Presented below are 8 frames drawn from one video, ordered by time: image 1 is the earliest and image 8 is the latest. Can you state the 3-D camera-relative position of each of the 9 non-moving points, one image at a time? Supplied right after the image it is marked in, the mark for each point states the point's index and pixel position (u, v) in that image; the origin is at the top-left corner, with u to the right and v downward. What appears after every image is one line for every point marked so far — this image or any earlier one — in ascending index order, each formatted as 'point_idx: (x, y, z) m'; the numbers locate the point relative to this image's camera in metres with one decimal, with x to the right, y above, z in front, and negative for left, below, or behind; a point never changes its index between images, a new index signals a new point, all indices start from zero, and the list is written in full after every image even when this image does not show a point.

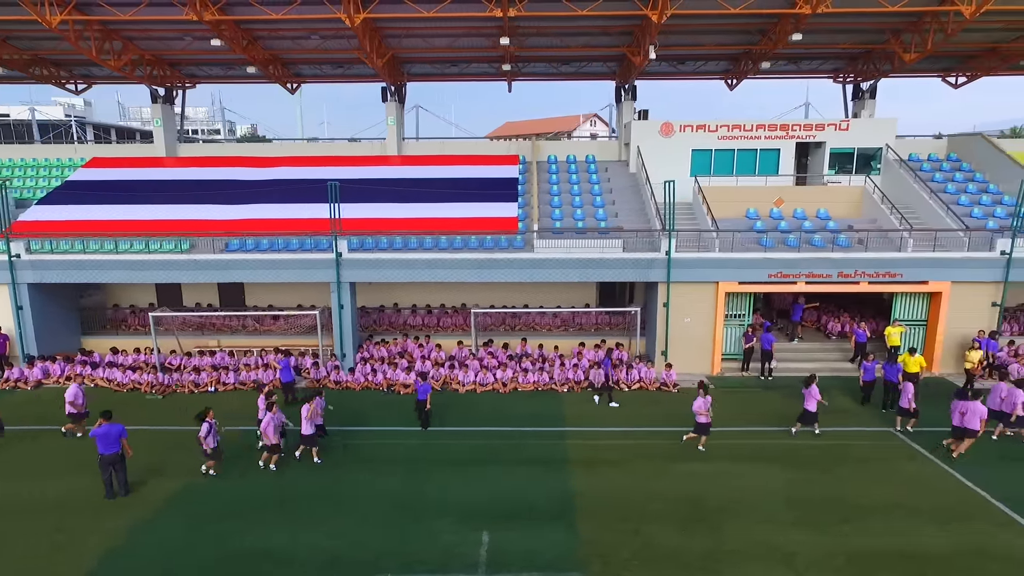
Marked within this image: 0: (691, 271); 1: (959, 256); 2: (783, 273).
0: (+5.3, +0.5, +15.8) m
1: (+13.3, +1.0, +15.5) m
2: (+8.2, +0.4, +15.8) m
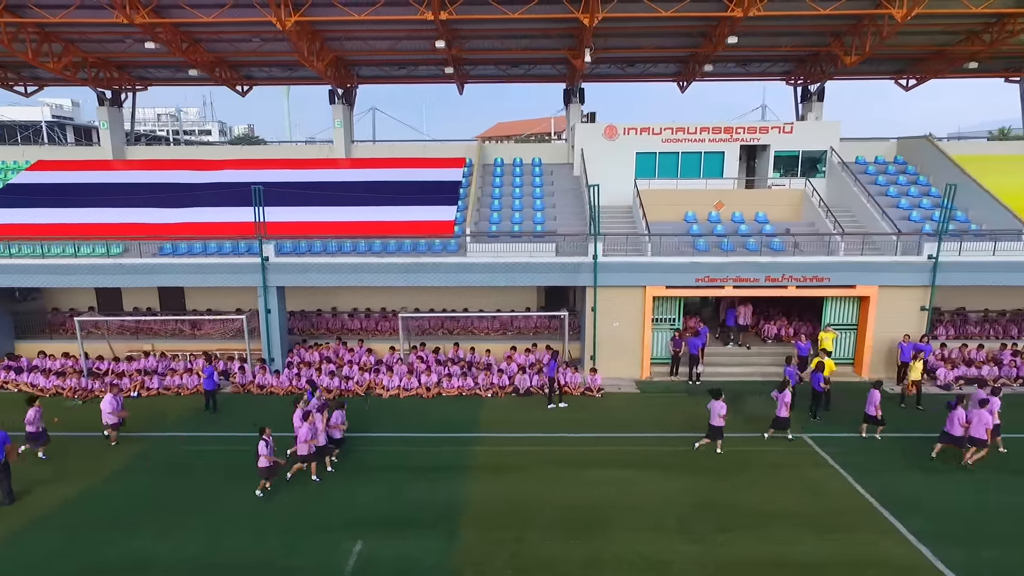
0: (+3.1, +0.4, +15.7) m
1: (+11.1, +0.9, +15.5) m
2: (+5.9, +0.3, +15.7) m
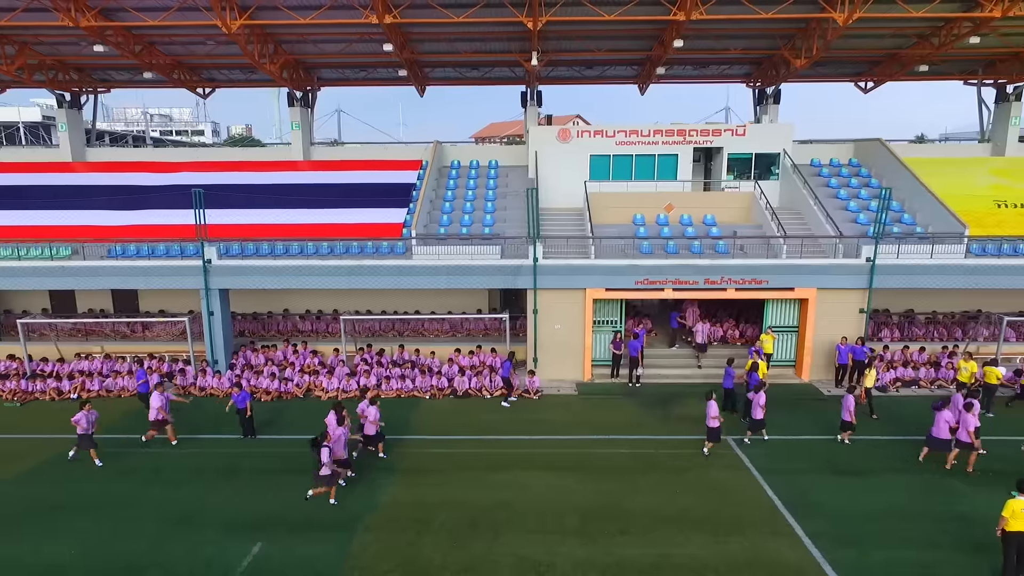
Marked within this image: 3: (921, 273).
0: (+1.3, +0.3, +15.8) m
1: (+9.3, +0.8, +15.6) m
2: (+4.1, +0.2, +15.8) m
3: (+12.2, +0.5, +15.6) m
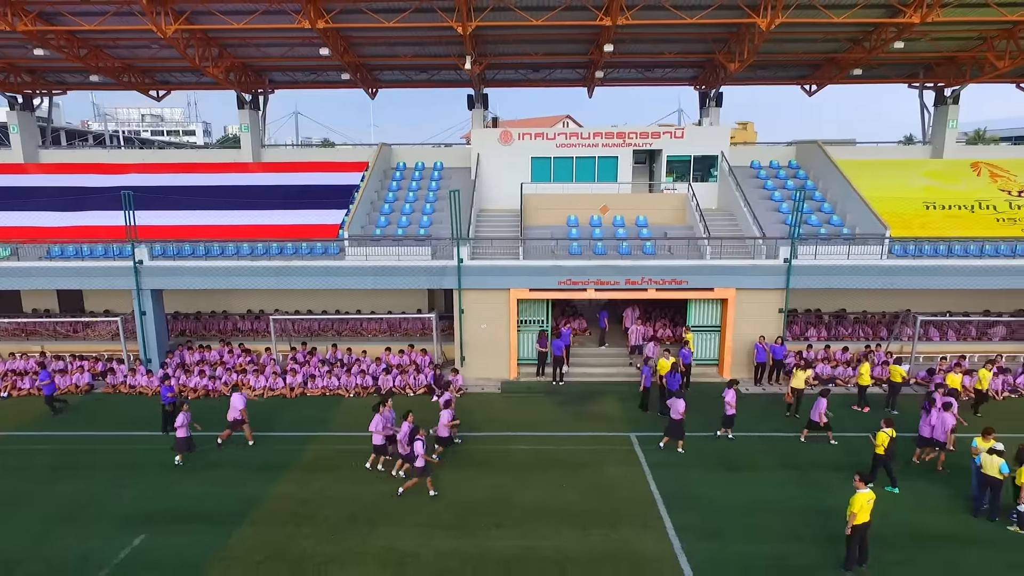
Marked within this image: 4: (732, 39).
0: (-1.0, +0.3, +16.1) m
1: (+7.0, +0.8, +15.9) m
2: (+1.8, +0.2, +16.1) m
3: (+9.9, +0.4, +16.0) m
4: (+8.0, +9.1, +19.0) m
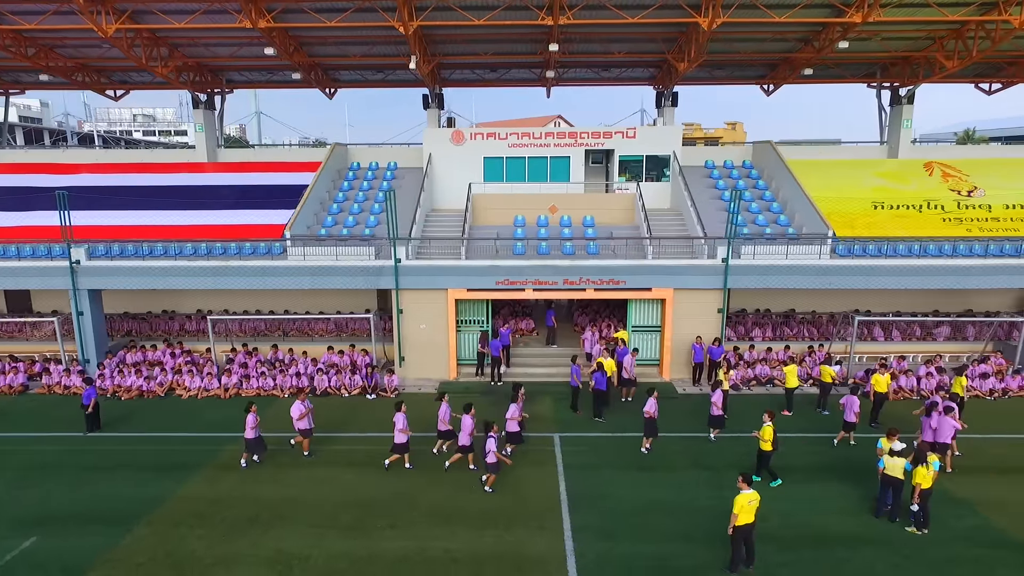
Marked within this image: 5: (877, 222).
0: (-2.9, +0.3, +16.0) m
1: (+5.1, +0.8, +15.9) m
2: (-0.1, +0.2, +16.1) m
3: (+8.0, +0.4, +16.0) m
4: (+6.1, +9.1, +19.0) m
5: (+13.0, +2.3, +18.5) m
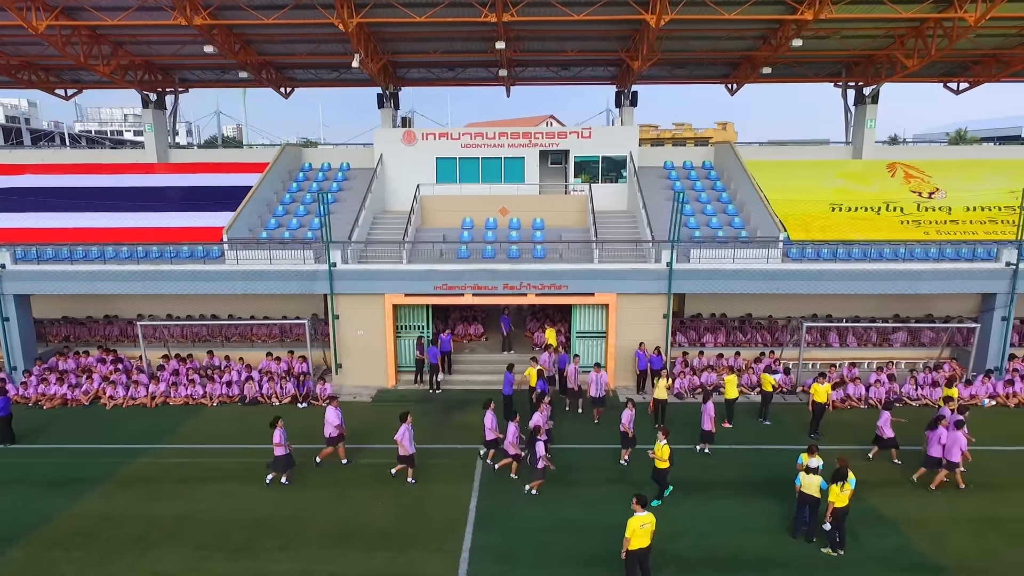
0: (-4.7, +0.2, +15.6) m
1: (+3.2, +0.6, +15.4) m
2: (-1.9, +0.1, +15.6) m
3: (+6.2, +0.3, +15.5) m
4: (+4.3, +8.9, +18.5) m
5: (+11.1, +2.2, +18.1) m
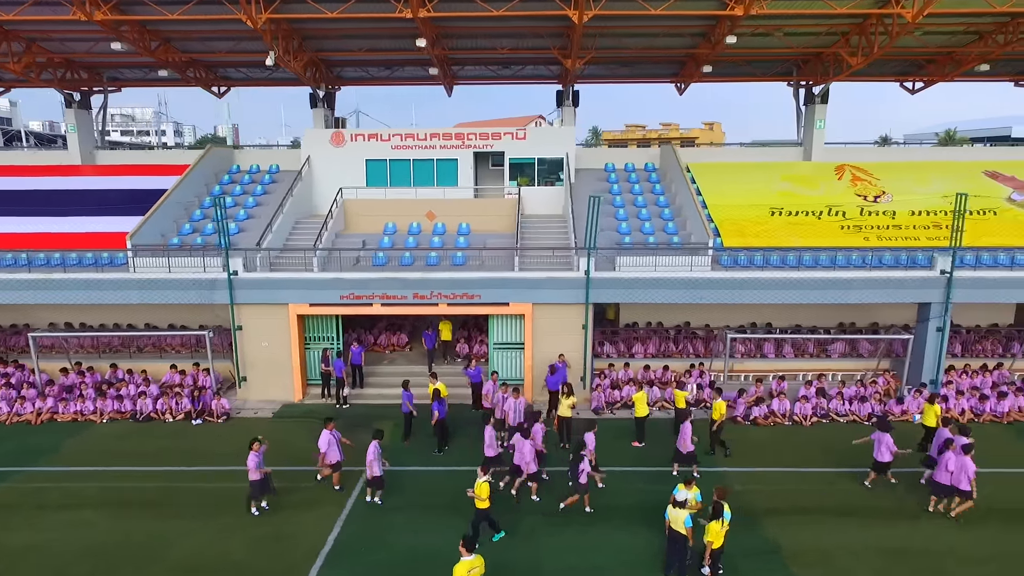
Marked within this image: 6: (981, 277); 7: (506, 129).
0: (-7.2, -0.1, +14.8) m
1: (+0.7, +0.4, +14.6) m
2: (-4.4, -0.2, +14.8) m
3: (+3.7, 0.0, +14.7) m
4: (+1.7, +8.7, +17.8) m
5: (+8.6, +1.9, +17.3) m
6: (+12.9, +0.3, +14.4) m
7: (-0.2, +6.0, +19.8) m
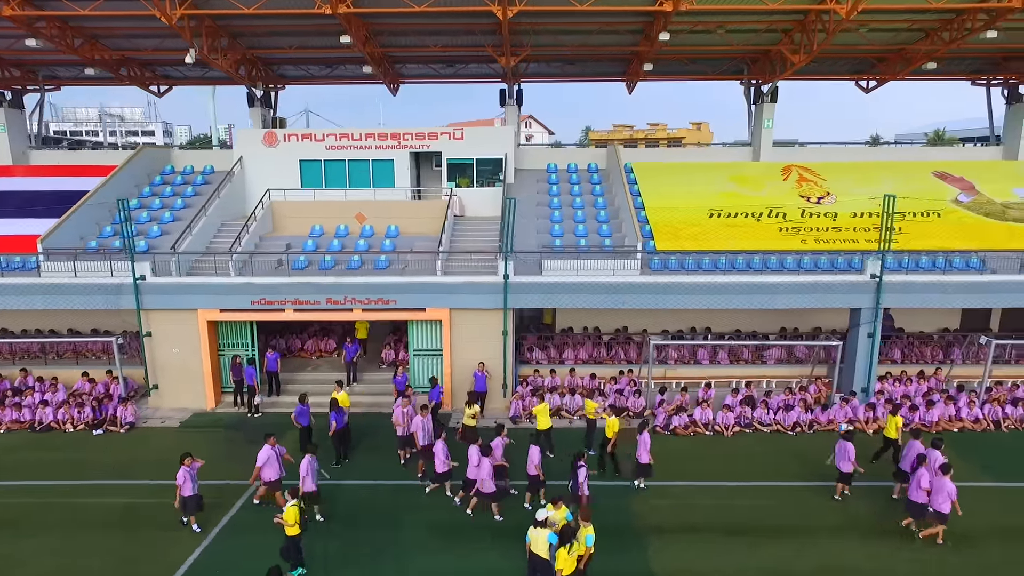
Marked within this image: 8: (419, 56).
0: (-9.5, -0.3, +14.3) m
1: (-1.6, +0.2, +14.1) m
2: (-6.7, -0.3, +14.3) m
3: (+1.4, -0.1, +14.2) m
4: (-0.5, +8.5, +17.3) m
5: (+6.3, +1.8, +16.9) m
6: (+10.7, +0.2, +13.9) m
7: (-2.5, +5.9, +19.3) m
8: (-3.4, +8.7, +19.7) m
